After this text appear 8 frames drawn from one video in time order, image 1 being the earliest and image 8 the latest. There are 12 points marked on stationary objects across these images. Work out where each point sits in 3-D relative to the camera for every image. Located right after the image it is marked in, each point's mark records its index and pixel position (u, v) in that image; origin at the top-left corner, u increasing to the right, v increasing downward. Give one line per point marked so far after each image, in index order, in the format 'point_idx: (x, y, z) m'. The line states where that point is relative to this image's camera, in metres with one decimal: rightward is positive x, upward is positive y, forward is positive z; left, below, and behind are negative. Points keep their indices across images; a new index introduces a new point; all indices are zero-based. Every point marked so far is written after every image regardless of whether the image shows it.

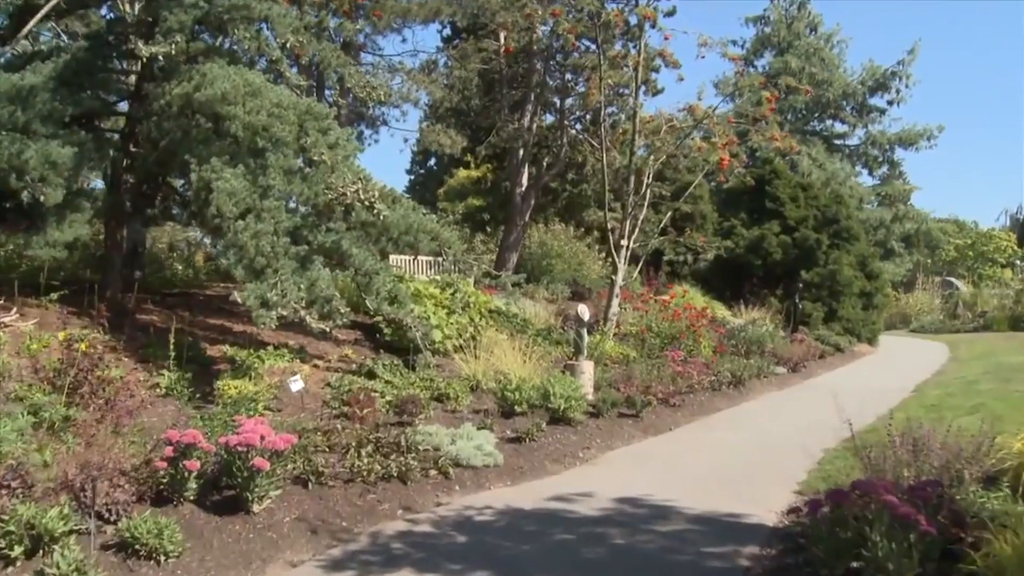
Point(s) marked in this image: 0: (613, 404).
0: (+0.8, -0.9, +9.0) m
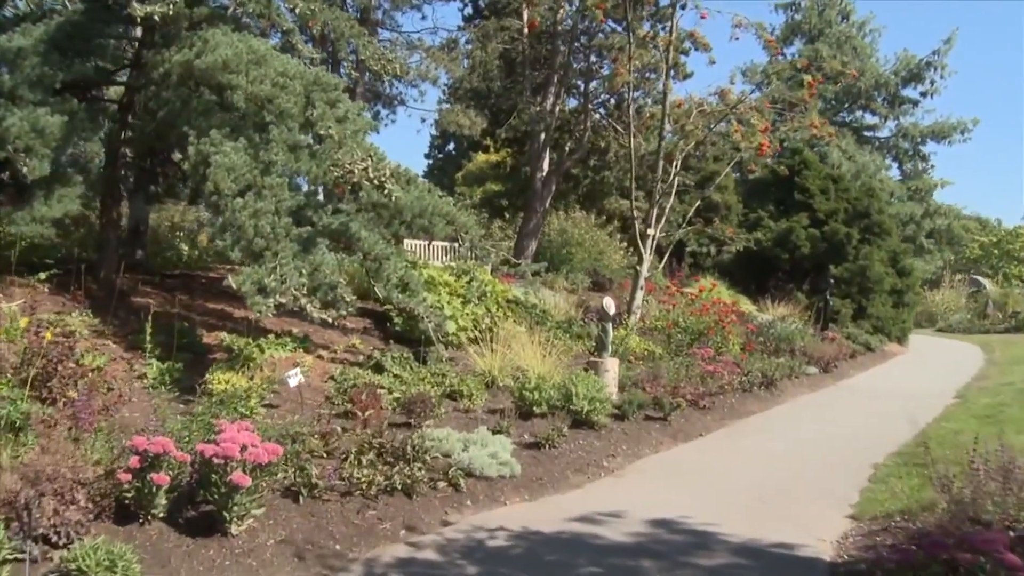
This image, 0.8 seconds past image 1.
0: (+0.9, -0.9, +8.3) m
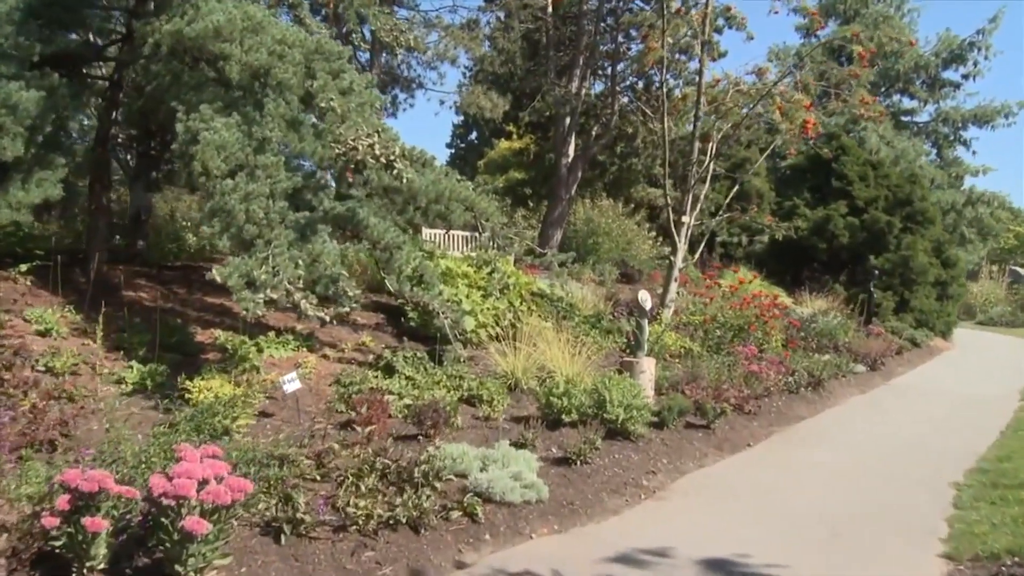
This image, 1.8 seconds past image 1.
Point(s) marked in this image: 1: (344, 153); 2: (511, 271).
0: (+1.1, -0.8, +7.4) m
1: (-1.1, +0.9, +7.2) m
2: (0.0, +0.2, +10.3) m
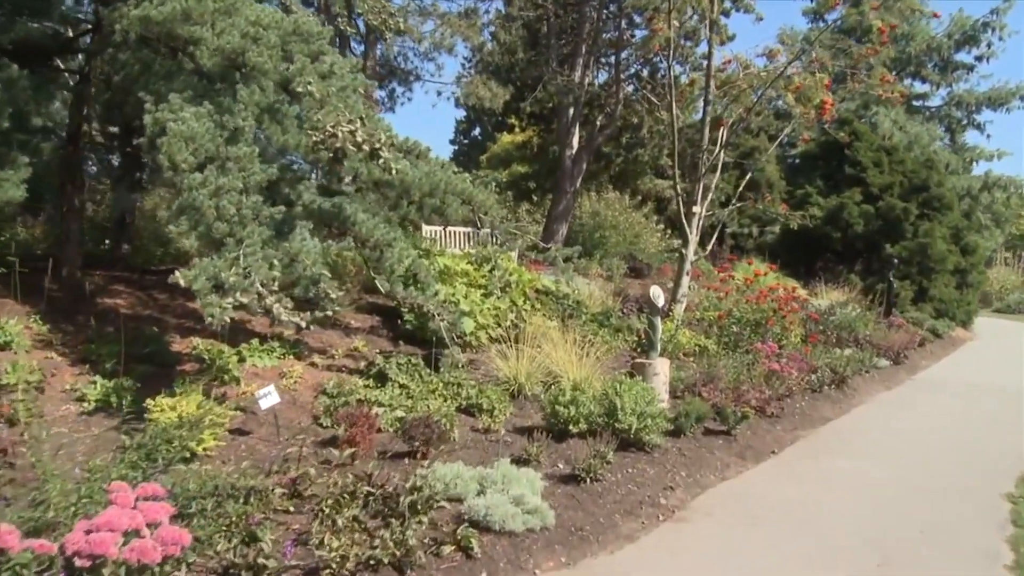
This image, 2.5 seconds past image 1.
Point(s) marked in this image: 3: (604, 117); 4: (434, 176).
0: (+1.1, -0.8, +6.8) m
1: (-1.1, +0.9, +6.6) m
2: (0.0, +0.2, +9.7) m
3: (+1.6, +2.9, +19.4) m
4: (-0.5, +0.8, +8.0) m
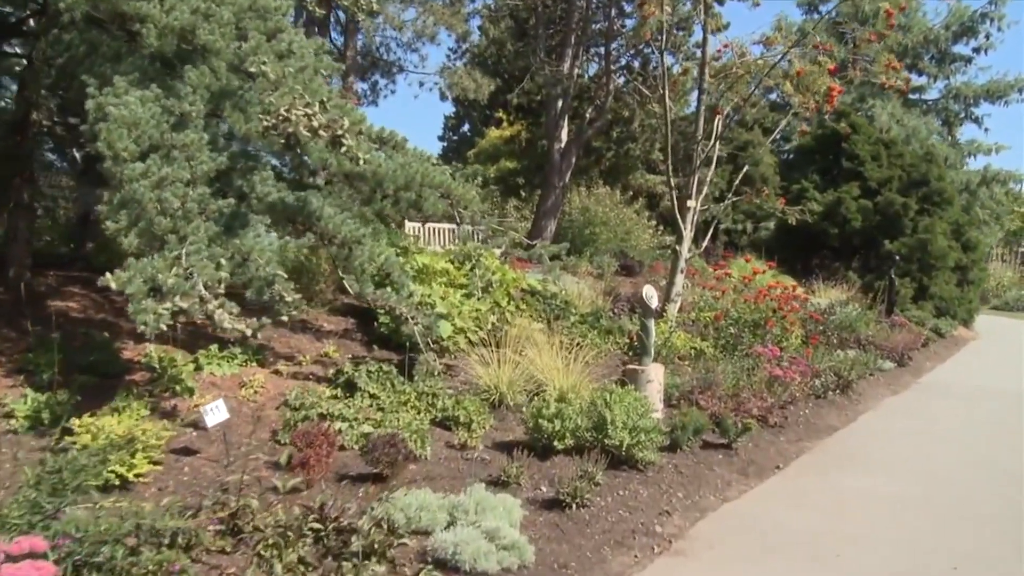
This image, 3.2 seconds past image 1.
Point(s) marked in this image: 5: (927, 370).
0: (+1.0, -0.8, +6.2) m
1: (-1.2, +0.8, +6.0) m
2: (-0.1, +0.2, +9.0) m
3: (+1.4, +2.9, +18.8) m
4: (-0.6, +0.8, +7.4) m
5: (+4.4, -0.9, +12.1) m
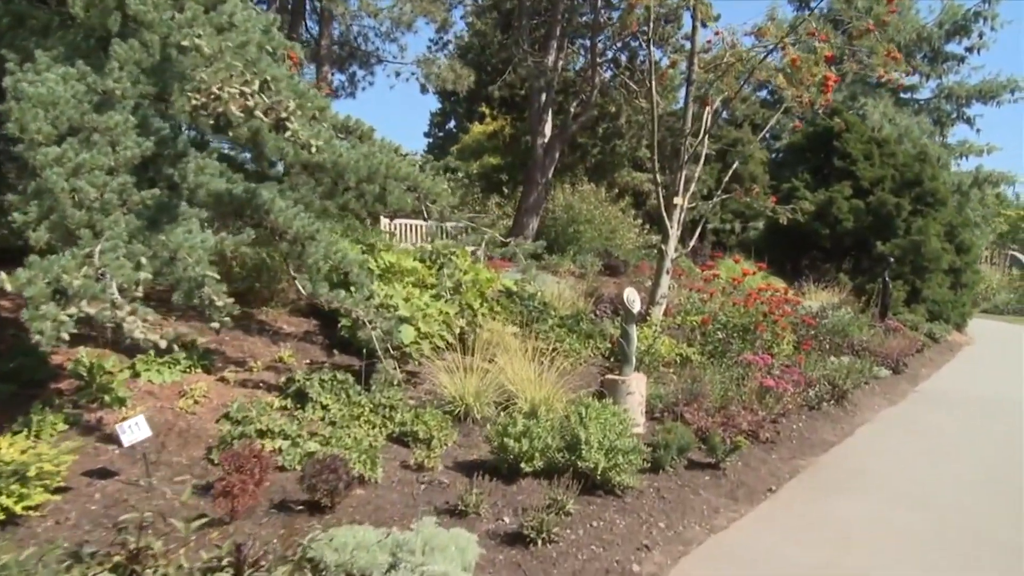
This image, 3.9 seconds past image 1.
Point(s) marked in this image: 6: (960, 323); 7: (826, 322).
0: (+0.8, -0.8, +5.6) m
1: (-1.4, +0.8, +5.4) m
2: (-0.3, +0.2, +8.4) m
3: (+1.1, +2.9, +18.2) m
4: (-0.8, +0.8, +6.8) m
5: (+4.2, -0.9, +11.5) m
6: (+6.7, -0.5, +16.9) m
7: (+3.1, -0.3, +11.2) m
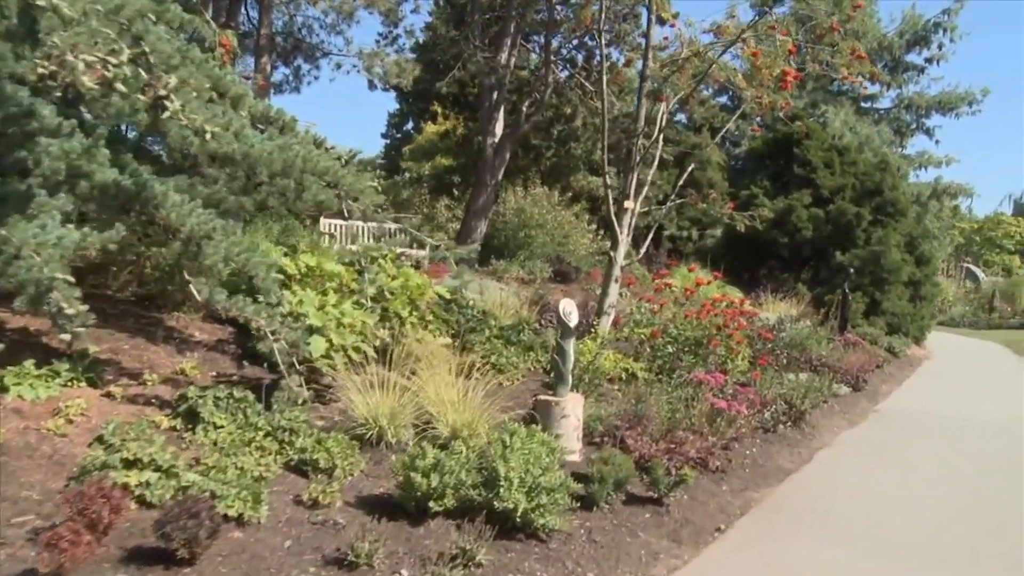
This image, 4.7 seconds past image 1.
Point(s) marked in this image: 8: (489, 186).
0: (+0.5, -0.8, +5.0) m
1: (-1.7, +0.8, +4.7) m
2: (-0.8, +0.1, +7.7) m
3: (+0.3, +2.8, +17.6) m
4: (-1.2, +0.7, +6.1) m
5: (+3.6, -1.0, +11.0) m
6: (+5.9, -0.7, +16.4) m
7: (+2.5, -0.4, +10.6) m
8: (-0.3, +1.5, +16.6) m
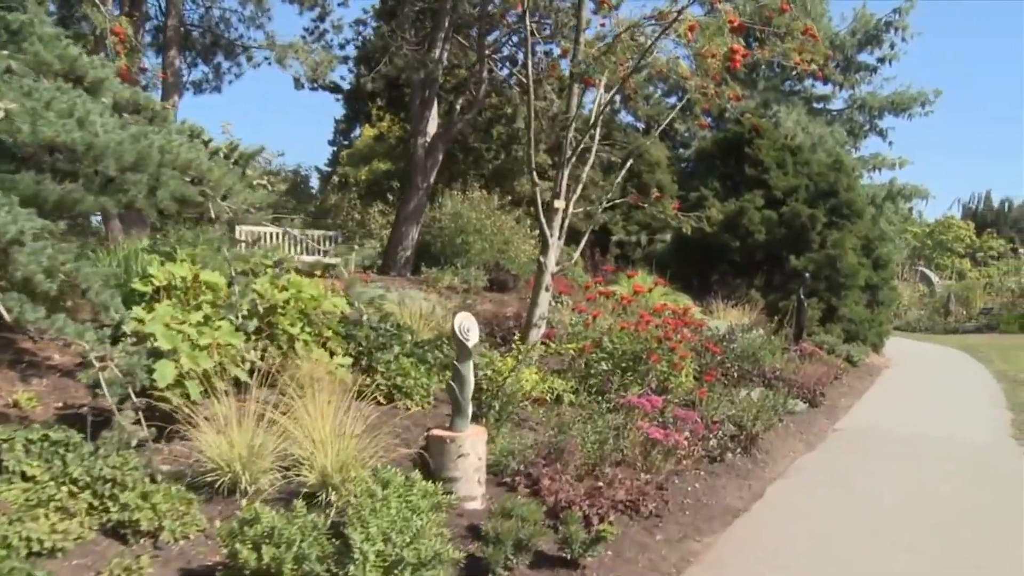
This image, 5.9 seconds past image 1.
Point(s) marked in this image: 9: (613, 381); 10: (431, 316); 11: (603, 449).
0: (0.0, -0.9, +4.0) m
1: (-2.2, +0.8, +3.6) m
2: (-1.3, 0.0, +6.7) m
3: (-0.6, +2.7, +16.6) m
4: (-1.7, +0.7, +5.0) m
5: (+2.9, -1.1, +10.1) m
6: (+5.0, -0.8, +15.6) m
7: (+1.9, -0.5, +9.7) m
8: (-1.2, +1.3, +15.6) m
9: (+0.7, -0.6, +7.2) m
10: (-0.6, -0.2, +8.7) m
11: (+0.4, -0.8, +5.4) m
